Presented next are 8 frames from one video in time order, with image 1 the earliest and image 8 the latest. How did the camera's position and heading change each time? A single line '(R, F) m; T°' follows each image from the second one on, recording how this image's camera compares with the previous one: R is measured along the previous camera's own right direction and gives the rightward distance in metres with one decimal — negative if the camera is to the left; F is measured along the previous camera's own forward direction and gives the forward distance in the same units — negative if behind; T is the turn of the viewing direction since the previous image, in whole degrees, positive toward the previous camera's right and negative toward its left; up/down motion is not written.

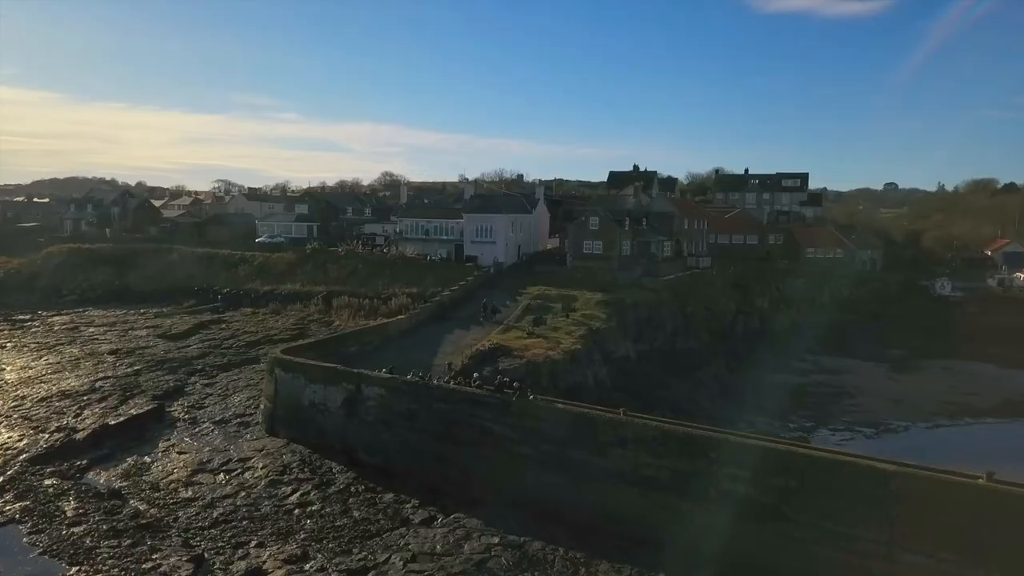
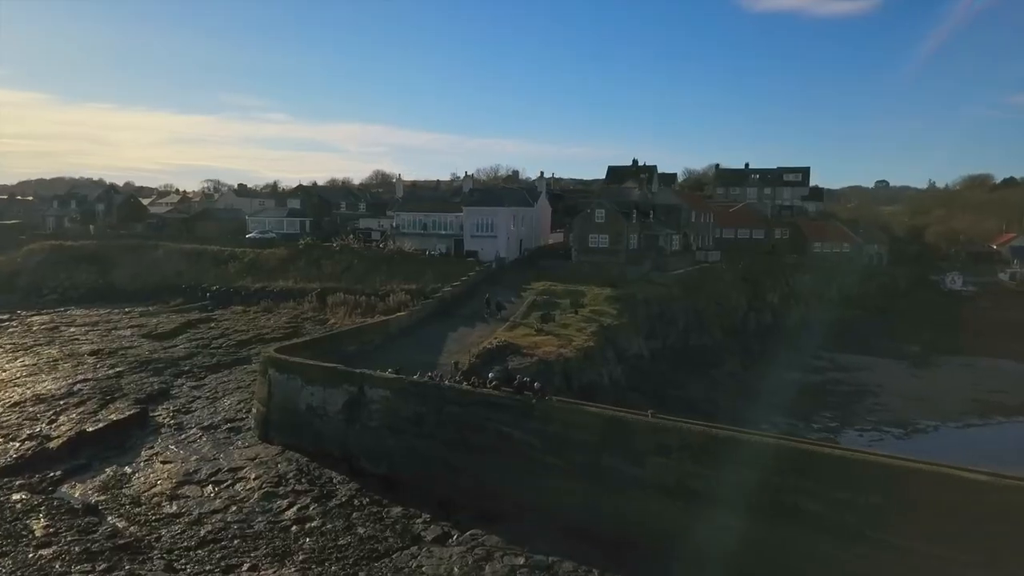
(-0.8, +2.0) m; +1°
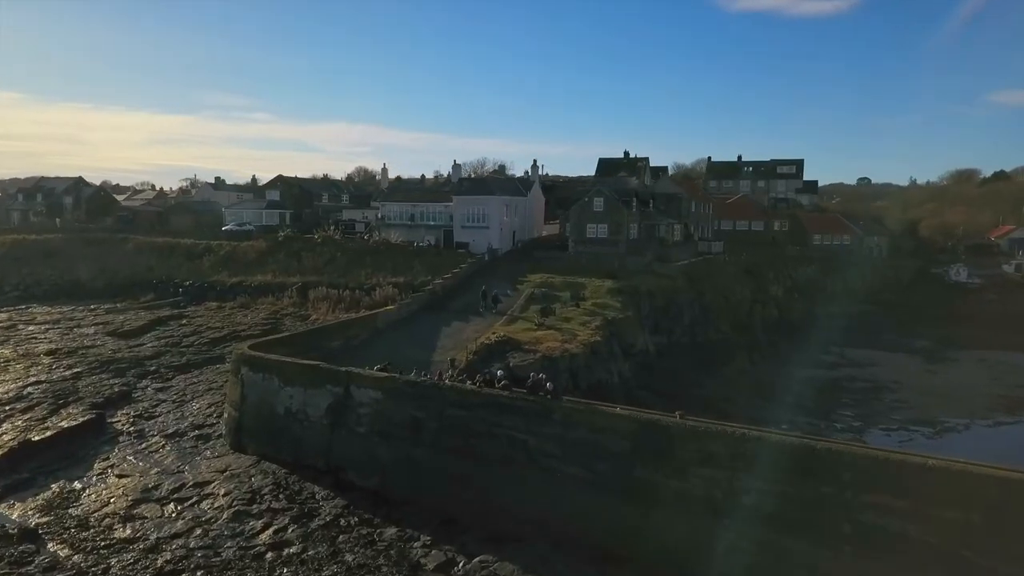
(-0.7, +2.6) m; +1°
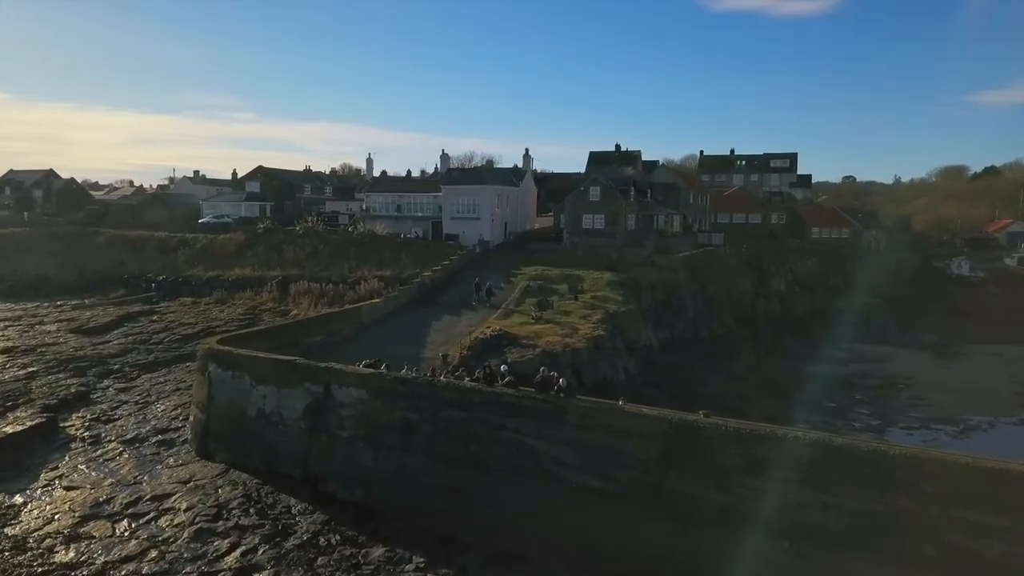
(-0.4, +2.1) m; +1°
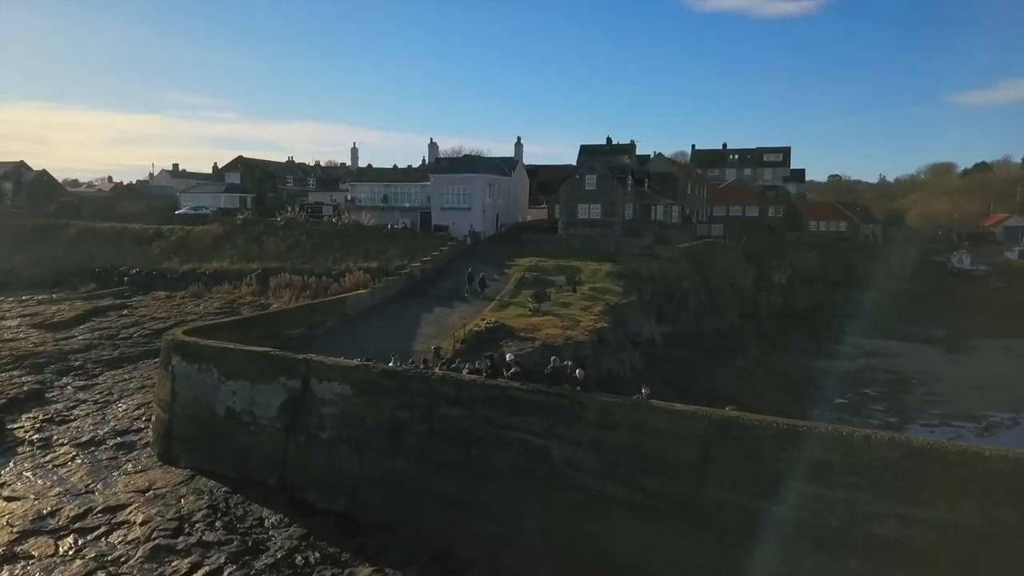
(-0.4, +1.8) m; +1°
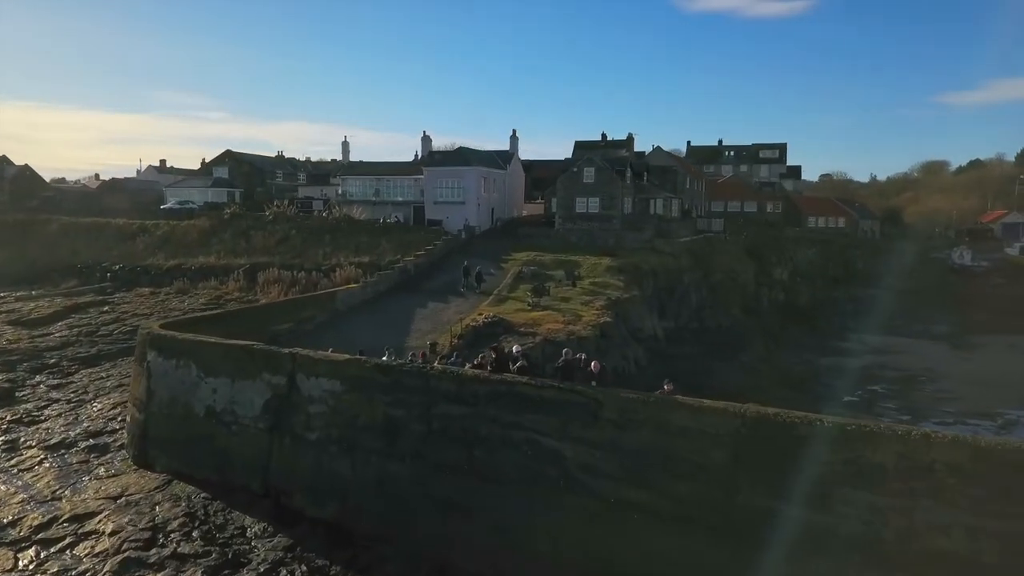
(-0.2, +1.1) m; +1°
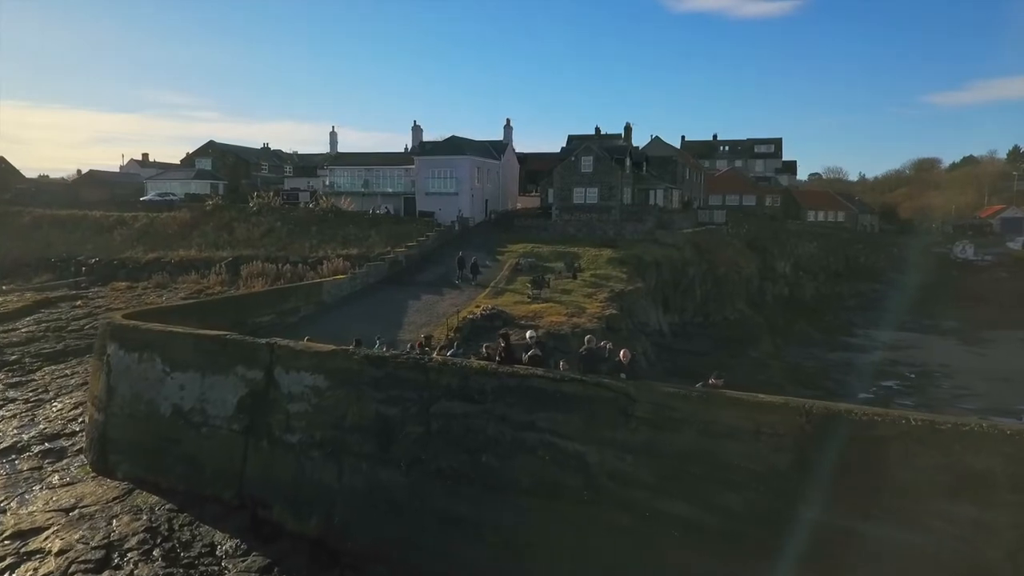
(-0.3, +1.5) m; +1°
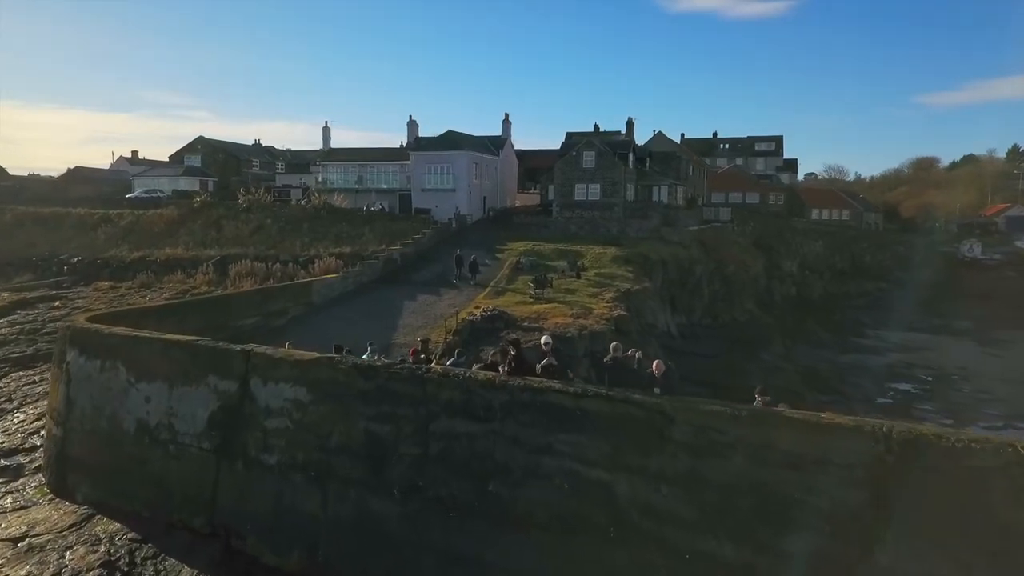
(-0.2, +1.3) m; 0°
